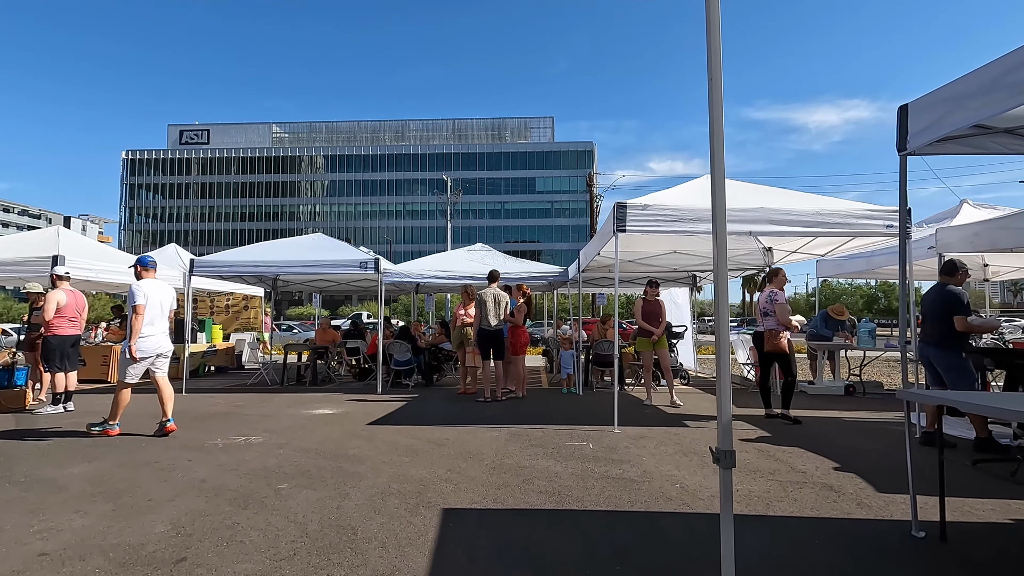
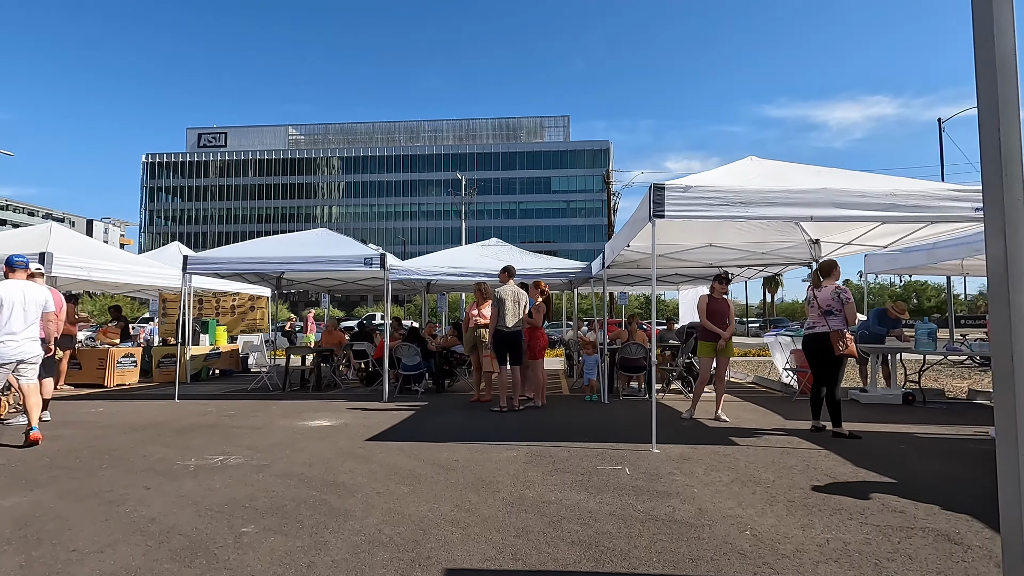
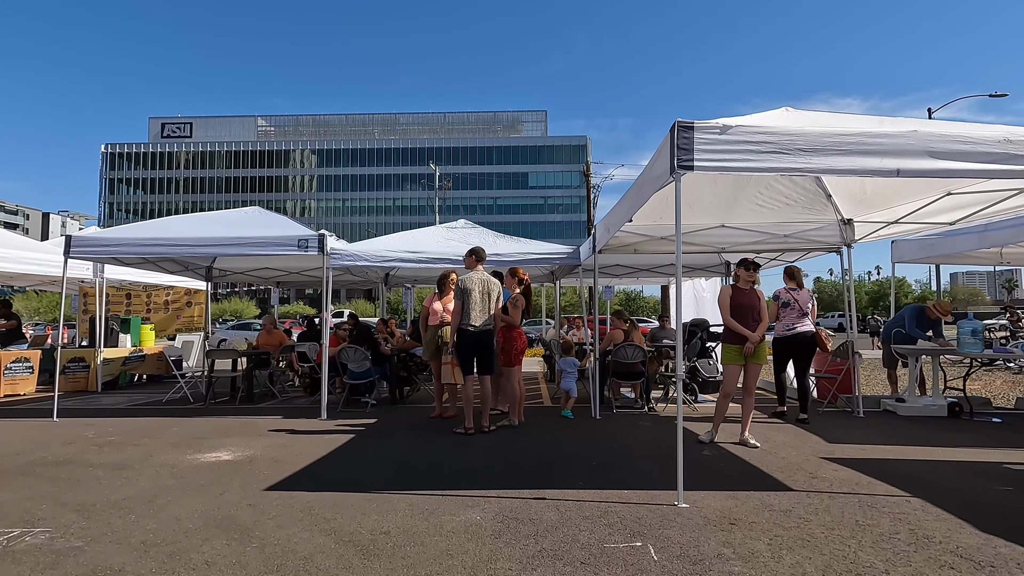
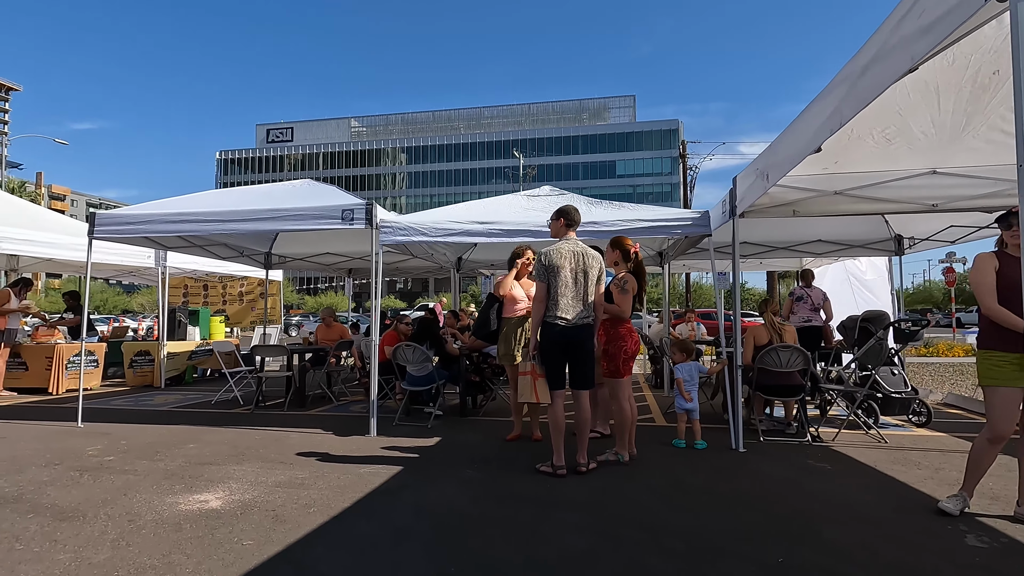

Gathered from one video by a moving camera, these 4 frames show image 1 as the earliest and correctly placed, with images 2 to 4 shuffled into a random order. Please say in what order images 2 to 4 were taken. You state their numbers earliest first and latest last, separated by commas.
2, 3, 4
